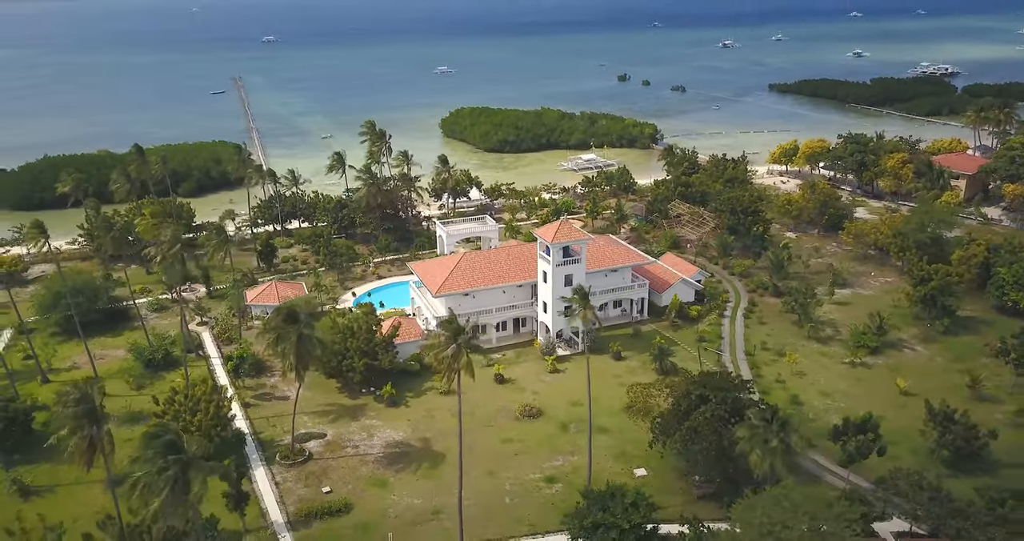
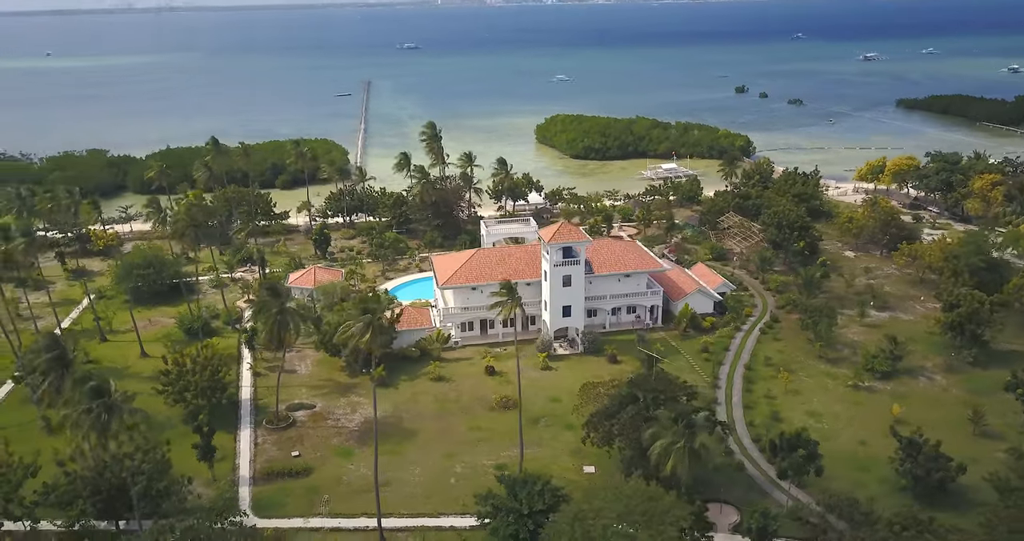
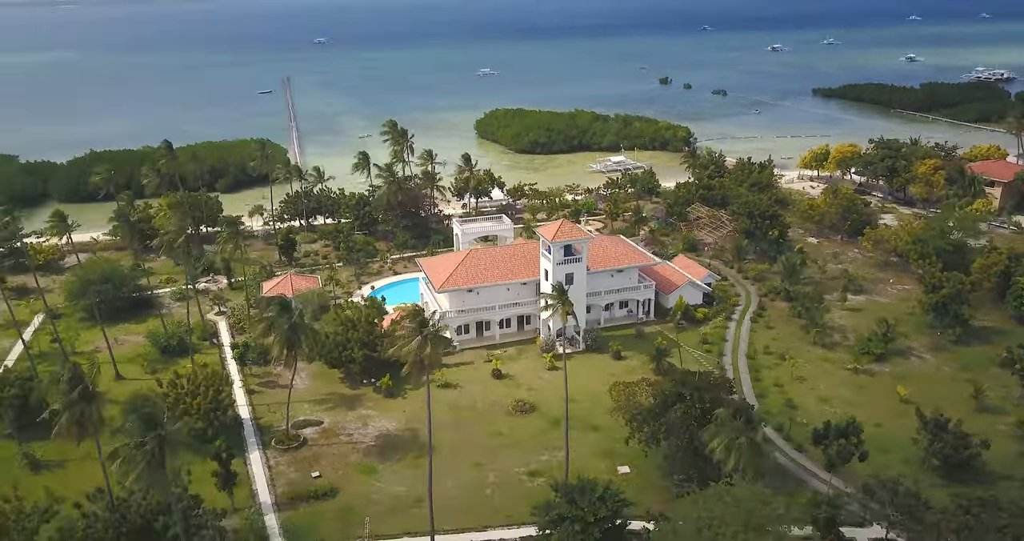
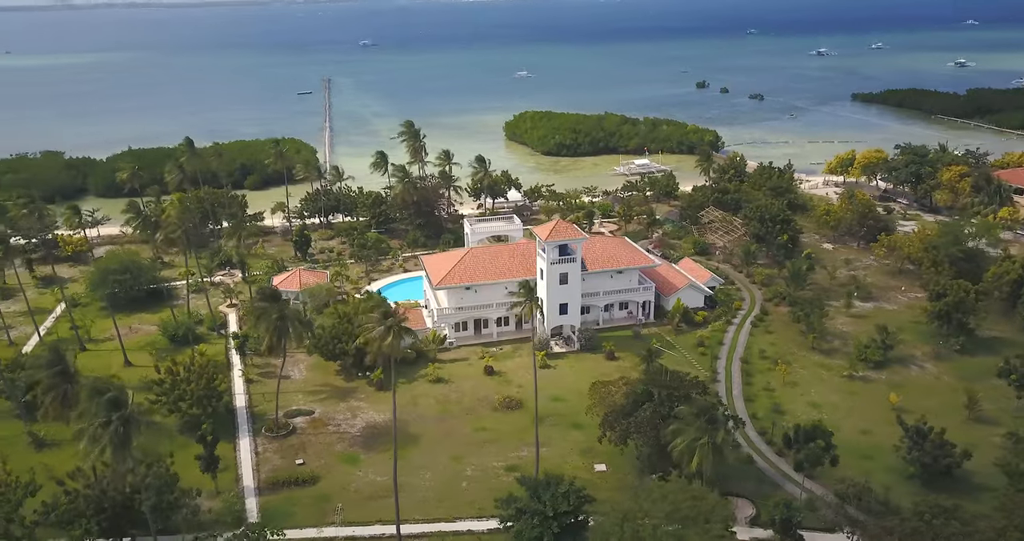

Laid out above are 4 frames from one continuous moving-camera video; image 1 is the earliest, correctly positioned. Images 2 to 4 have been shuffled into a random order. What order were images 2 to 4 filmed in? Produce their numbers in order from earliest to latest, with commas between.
3, 4, 2
